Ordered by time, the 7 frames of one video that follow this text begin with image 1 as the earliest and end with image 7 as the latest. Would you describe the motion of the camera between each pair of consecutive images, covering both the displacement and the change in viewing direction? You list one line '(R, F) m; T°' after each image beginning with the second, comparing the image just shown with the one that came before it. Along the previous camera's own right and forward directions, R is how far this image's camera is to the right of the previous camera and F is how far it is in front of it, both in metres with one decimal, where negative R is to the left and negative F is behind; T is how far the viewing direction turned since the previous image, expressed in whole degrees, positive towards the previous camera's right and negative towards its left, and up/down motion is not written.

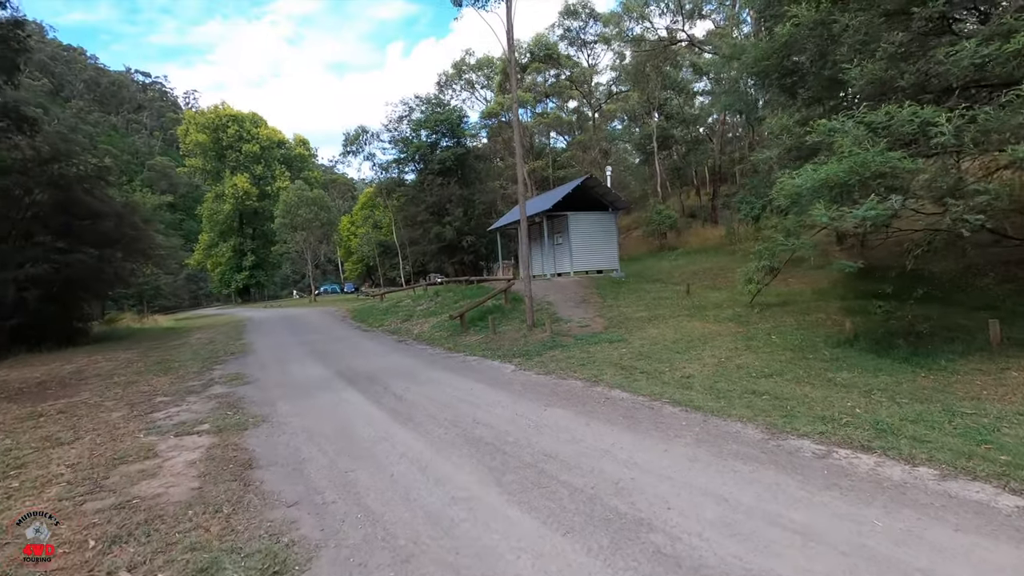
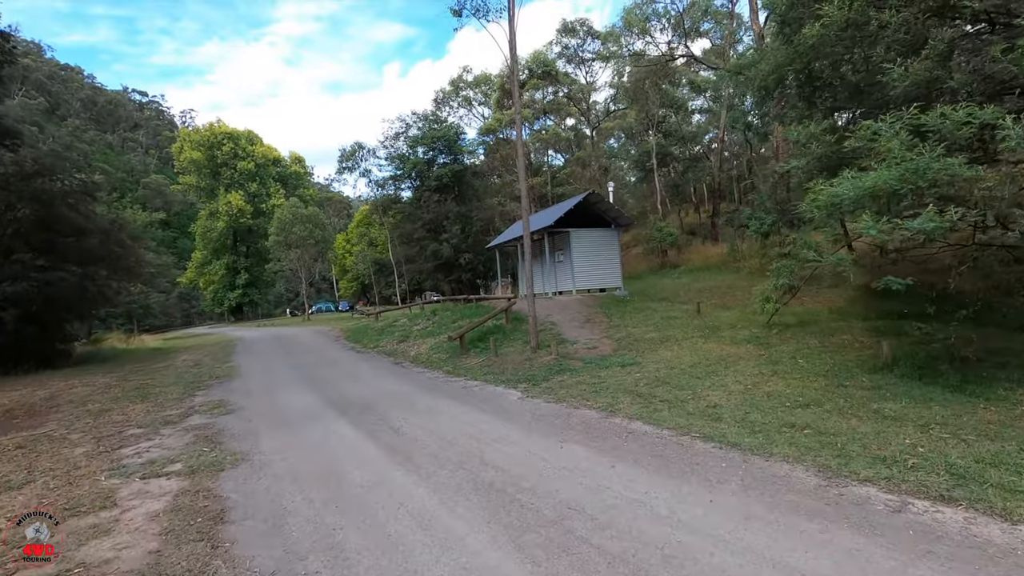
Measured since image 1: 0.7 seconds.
(-0.2, +0.7) m; +1°
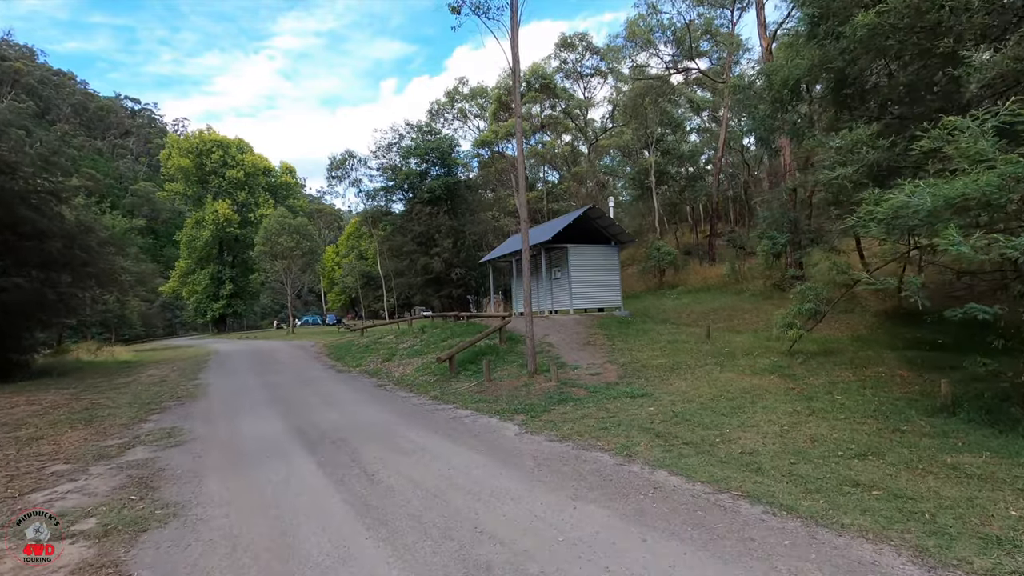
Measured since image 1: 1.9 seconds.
(-0.1, +1.2) m; +1°
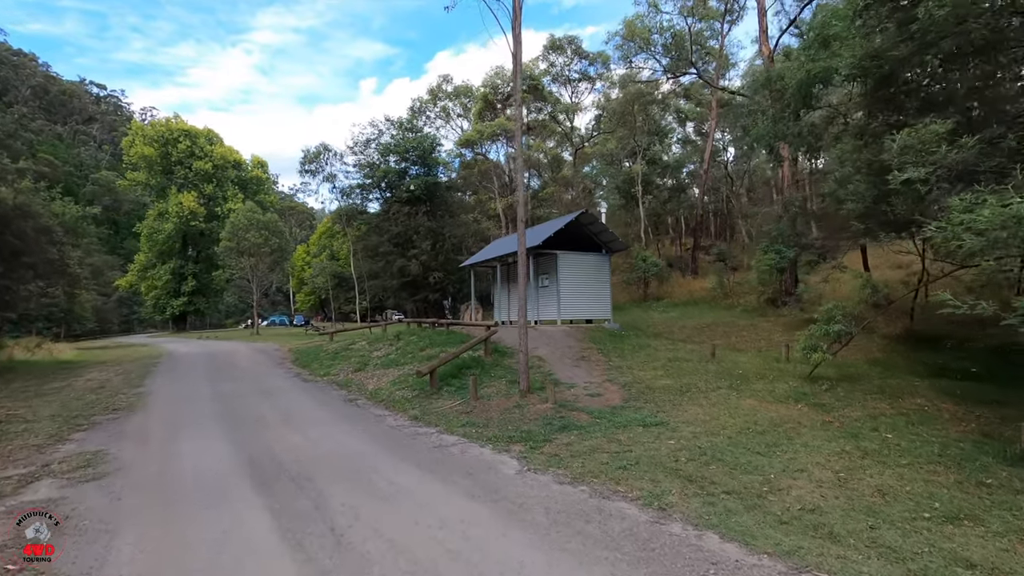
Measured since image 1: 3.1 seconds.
(-0.4, +1.3) m; +3°
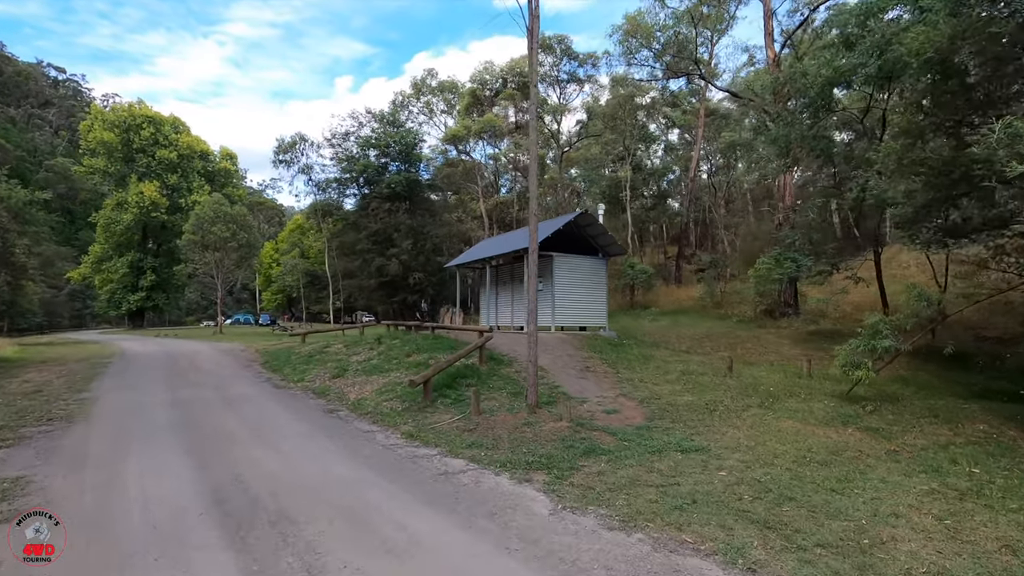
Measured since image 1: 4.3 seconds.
(-0.7, +1.2) m; +3°
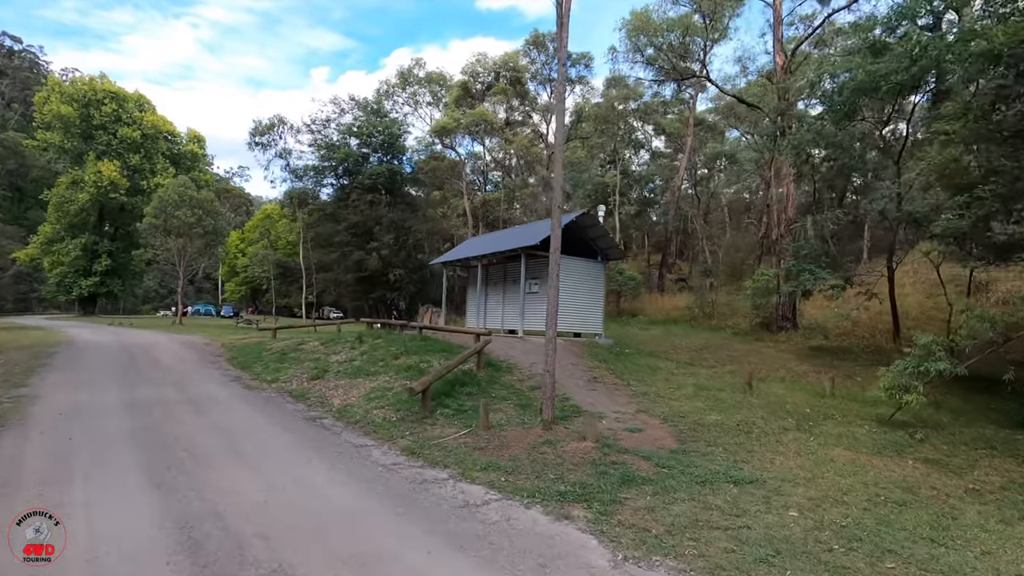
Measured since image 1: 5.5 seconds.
(-0.8, +1.1) m; +3°
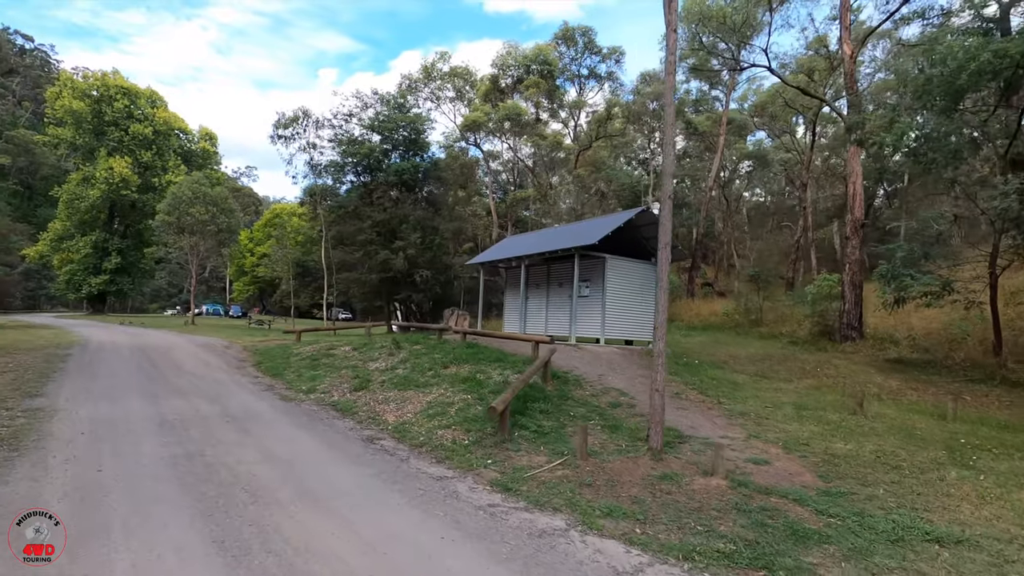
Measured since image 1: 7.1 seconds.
(-1.4, +1.3) m; 0°
